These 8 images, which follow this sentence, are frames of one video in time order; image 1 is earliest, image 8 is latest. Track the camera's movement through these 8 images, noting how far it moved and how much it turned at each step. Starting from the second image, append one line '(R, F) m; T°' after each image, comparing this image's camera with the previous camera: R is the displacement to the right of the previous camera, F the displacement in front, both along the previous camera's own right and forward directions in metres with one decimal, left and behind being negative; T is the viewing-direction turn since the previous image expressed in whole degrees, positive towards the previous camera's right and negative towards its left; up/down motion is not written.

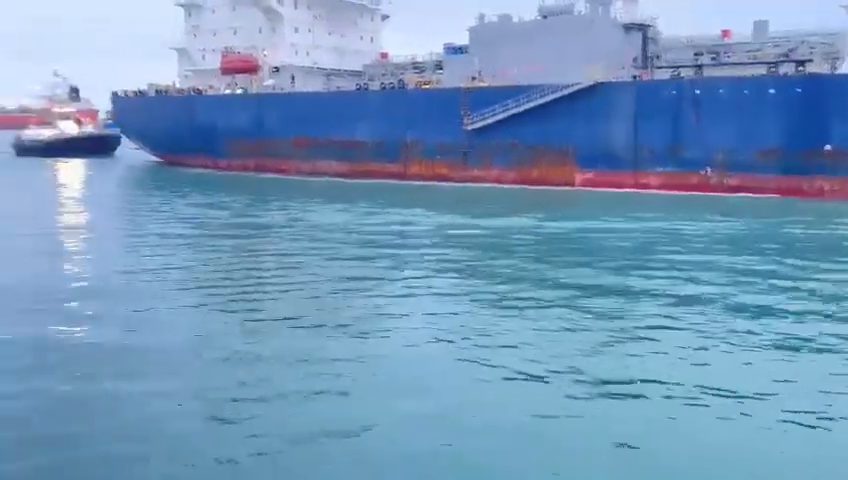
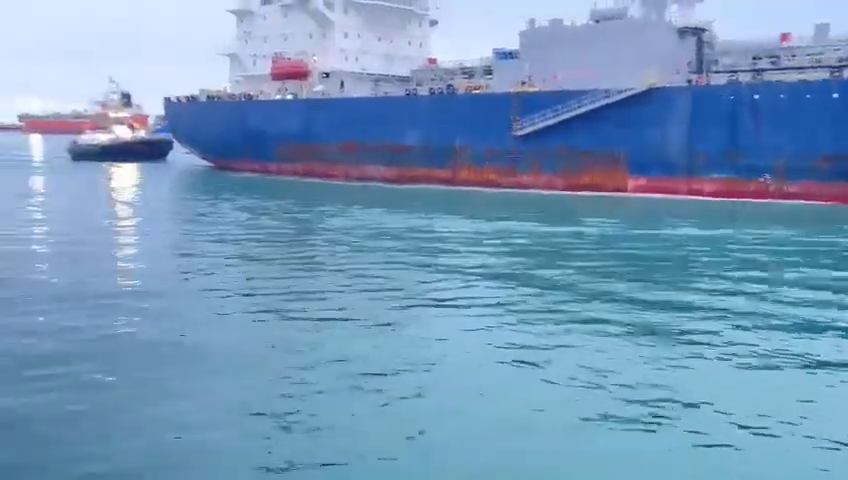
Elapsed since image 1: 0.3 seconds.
(-0.1, +0.1) m; -3°
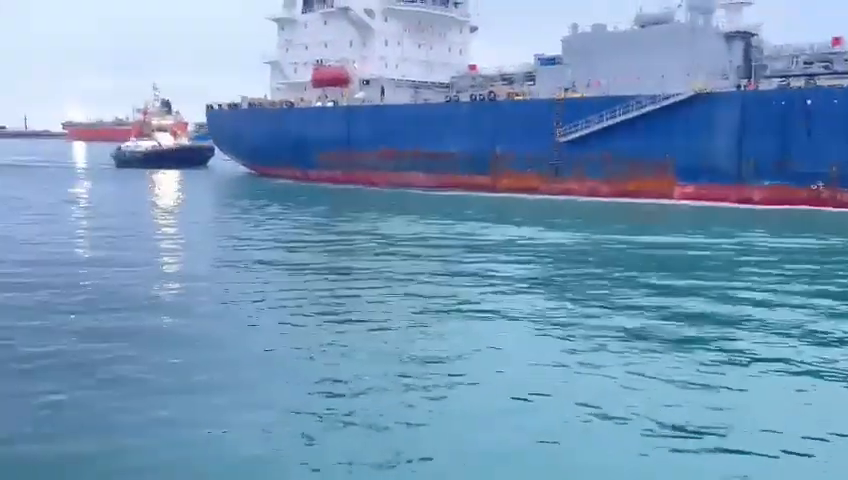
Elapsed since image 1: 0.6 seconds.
(-0.2, +0.2) m; -2°
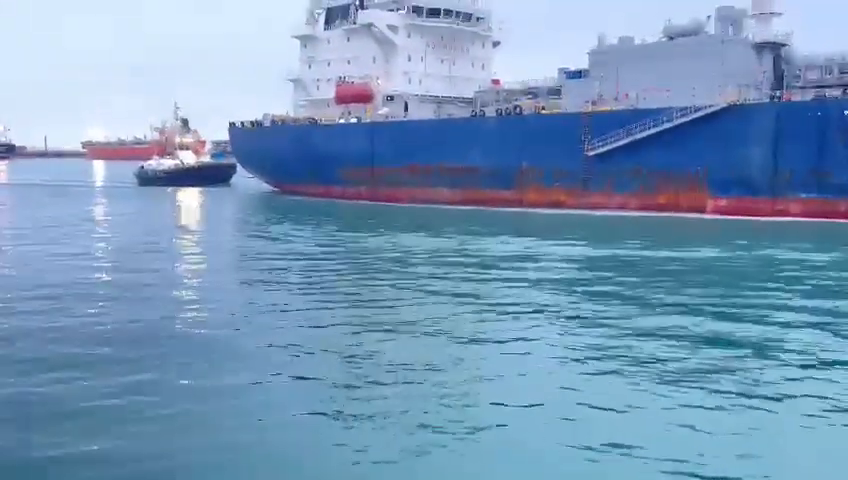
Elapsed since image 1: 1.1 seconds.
(-0.3, +0.2) m; -1°
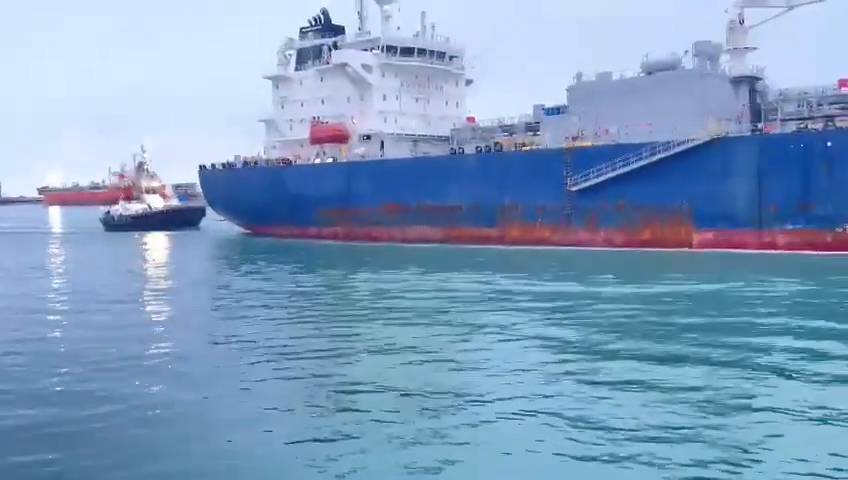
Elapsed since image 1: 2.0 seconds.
(-0.5, +0.4) m; +3°
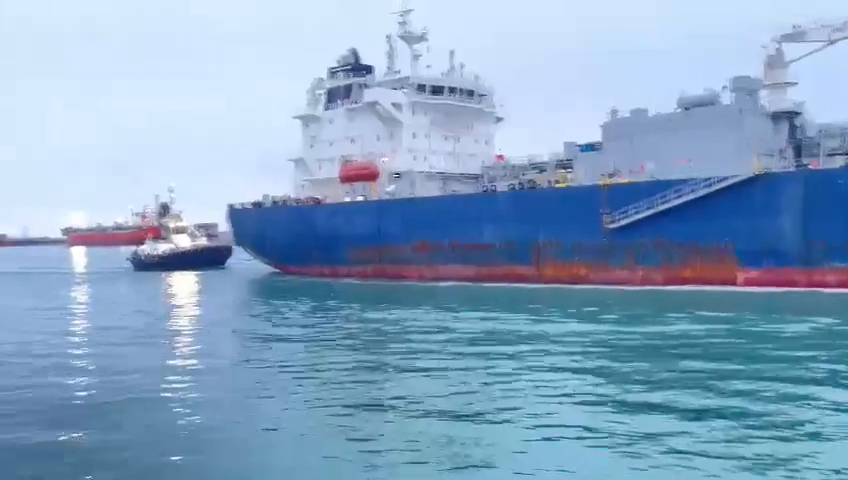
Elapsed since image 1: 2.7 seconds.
(-0.4, +0.4) m; -1°
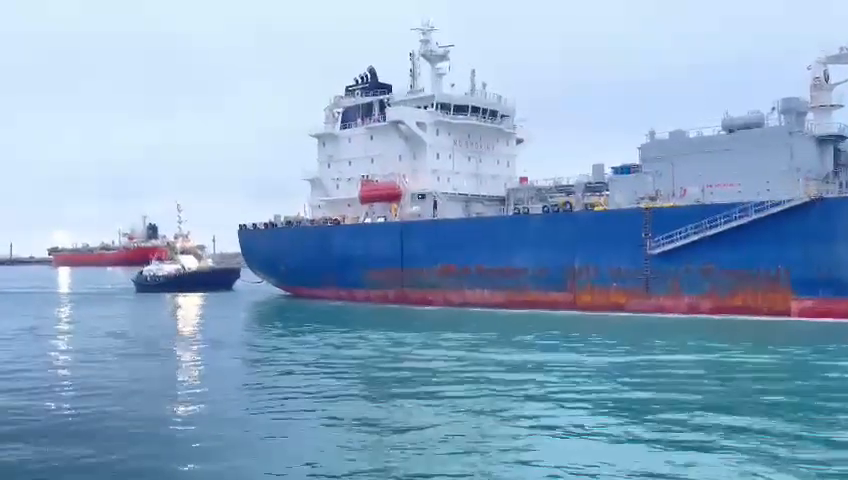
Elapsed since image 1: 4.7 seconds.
(-1.2, +1.0) m; +1°
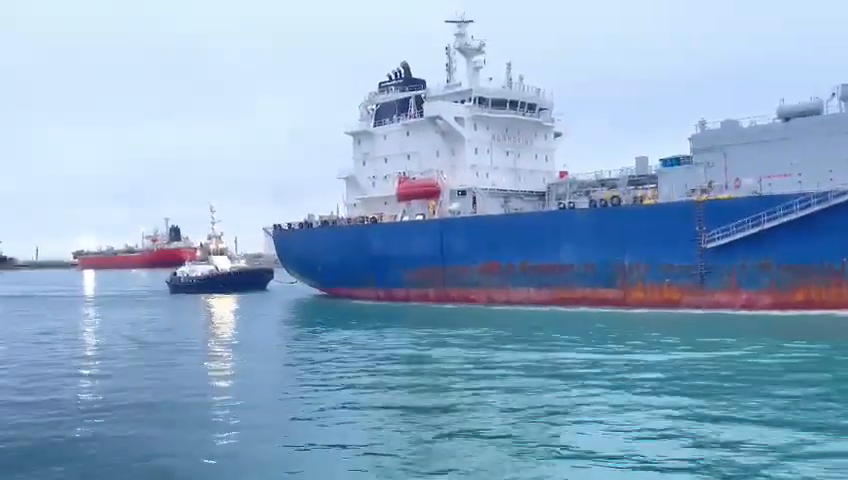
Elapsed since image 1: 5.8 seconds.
(-0.7, +0.6) m; -1°
